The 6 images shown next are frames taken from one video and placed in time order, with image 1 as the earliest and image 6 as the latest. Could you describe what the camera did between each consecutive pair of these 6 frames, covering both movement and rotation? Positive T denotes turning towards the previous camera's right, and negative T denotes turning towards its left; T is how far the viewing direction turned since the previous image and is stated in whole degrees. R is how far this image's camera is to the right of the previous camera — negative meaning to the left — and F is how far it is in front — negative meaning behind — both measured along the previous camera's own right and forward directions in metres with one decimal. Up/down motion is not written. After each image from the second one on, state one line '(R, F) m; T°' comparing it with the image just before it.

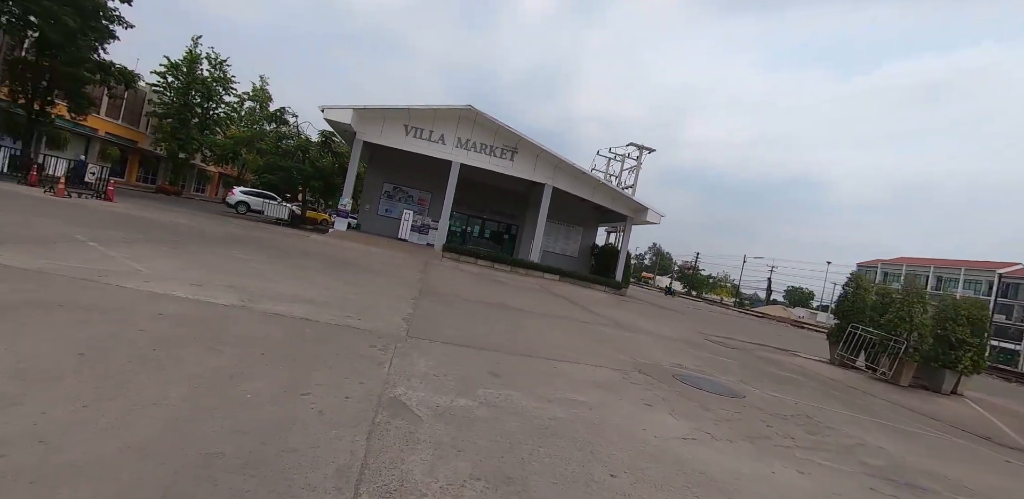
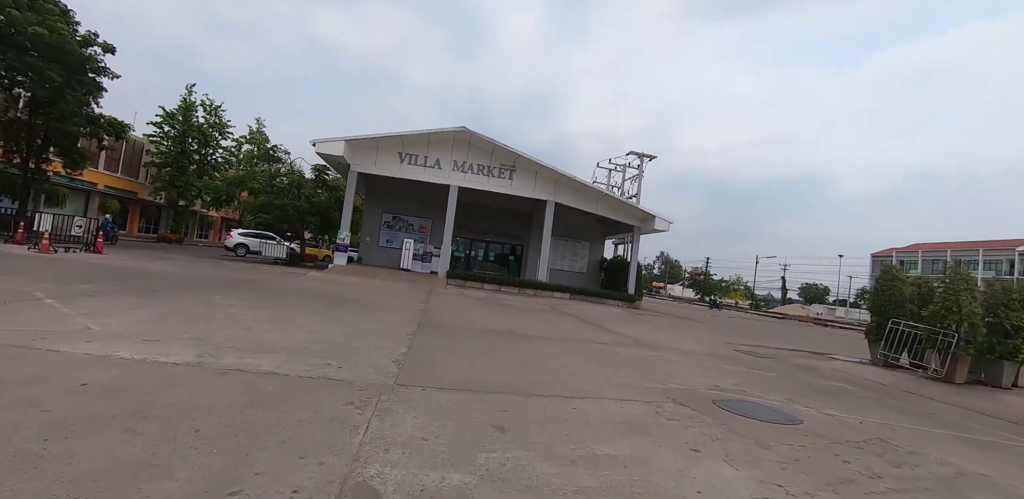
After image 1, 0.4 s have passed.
(+0.1, +0.8) m; -1°
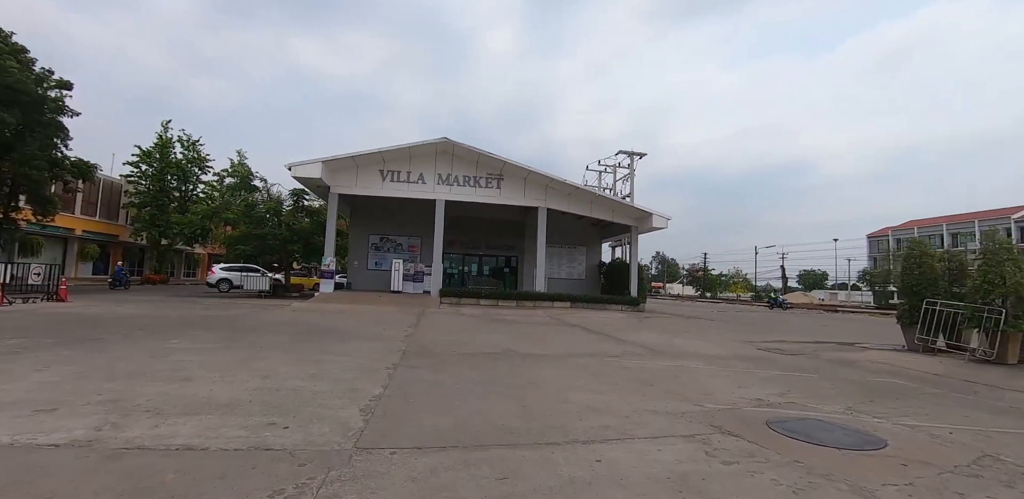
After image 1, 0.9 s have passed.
(+0.1, +1.1) m; +1°
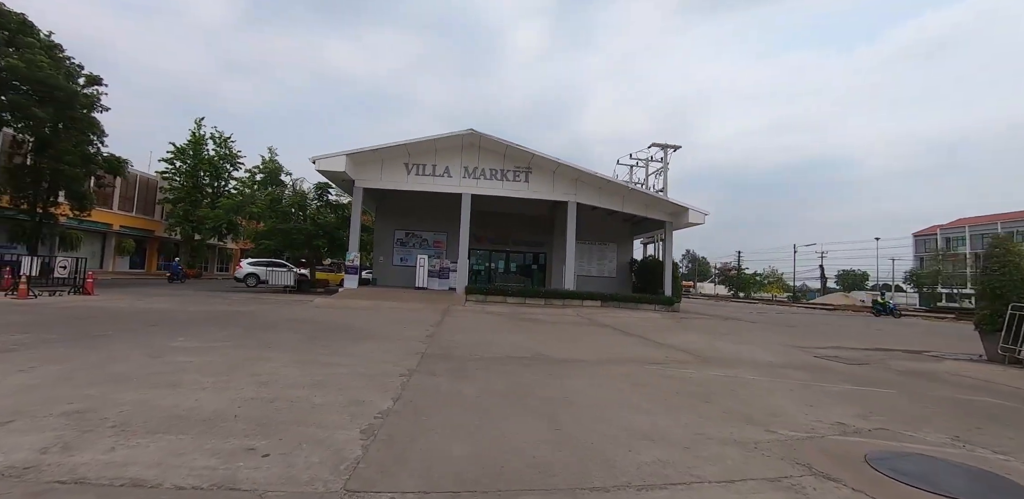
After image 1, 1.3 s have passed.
(-0.1, +0.8) m; -3°
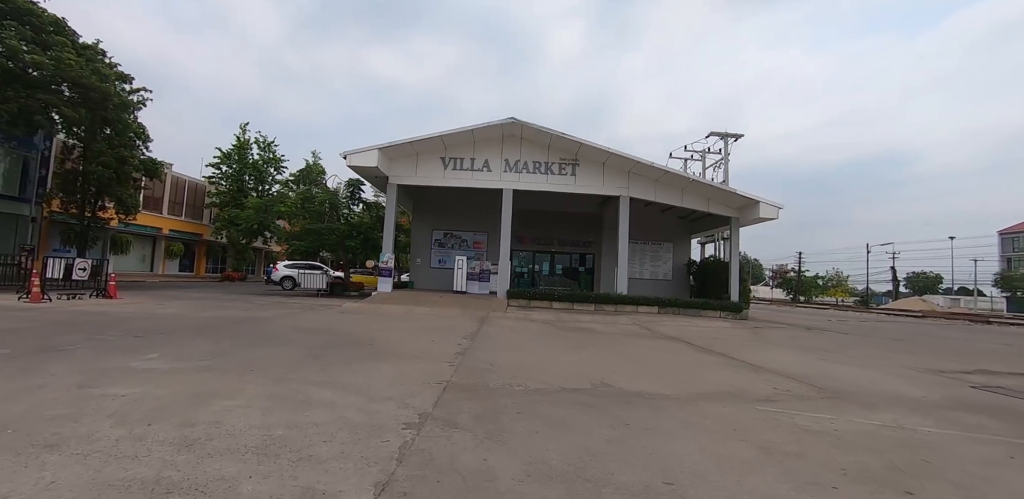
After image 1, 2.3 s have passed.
(-0.2, +1.9) m; -5°
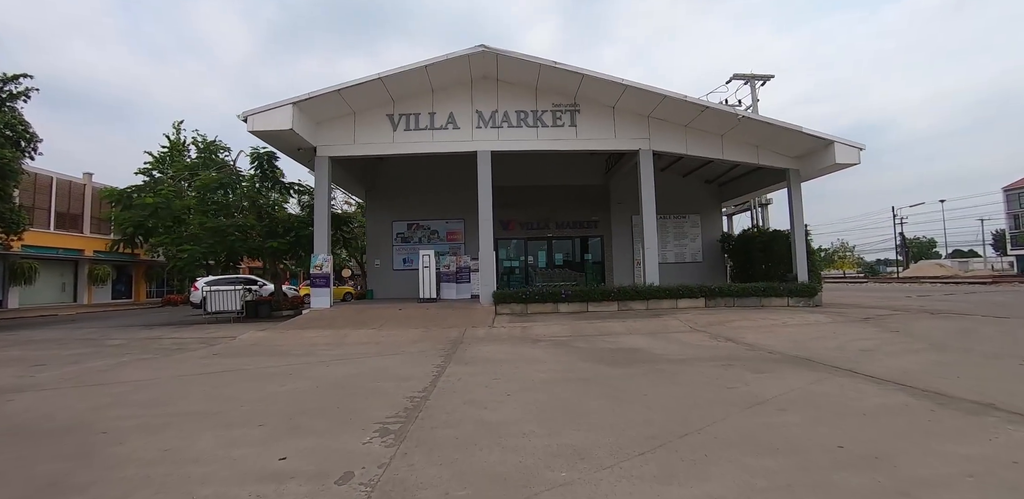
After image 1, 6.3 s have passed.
(+0.1, +5.3) m; +1°
